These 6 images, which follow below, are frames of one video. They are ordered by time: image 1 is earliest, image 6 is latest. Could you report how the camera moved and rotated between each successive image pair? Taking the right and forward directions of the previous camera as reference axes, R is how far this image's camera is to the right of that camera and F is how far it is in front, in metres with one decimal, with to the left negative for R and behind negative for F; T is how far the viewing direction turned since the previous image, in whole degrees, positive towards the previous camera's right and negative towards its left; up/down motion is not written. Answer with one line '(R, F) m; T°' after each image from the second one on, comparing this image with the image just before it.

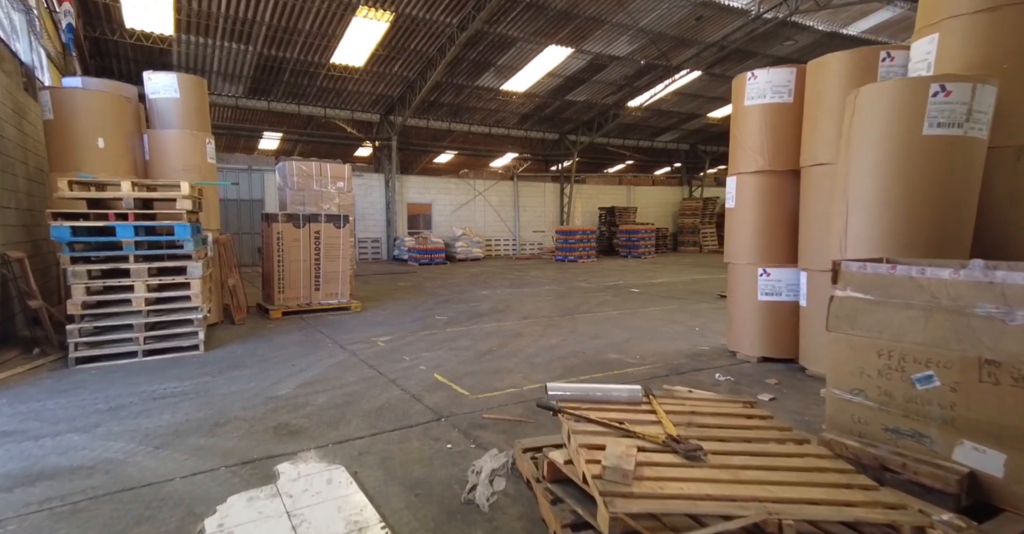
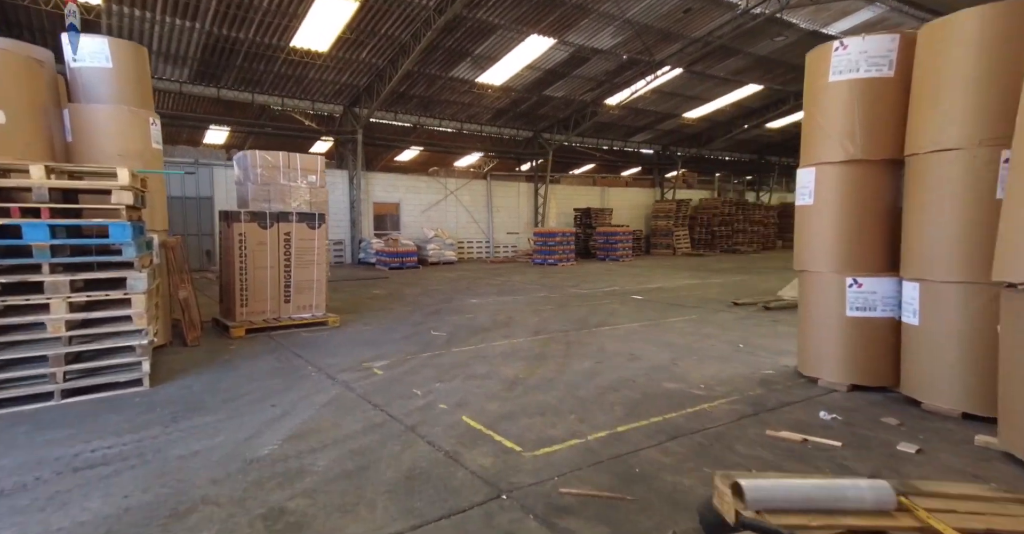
(-0.5, +0.8) m; +5°
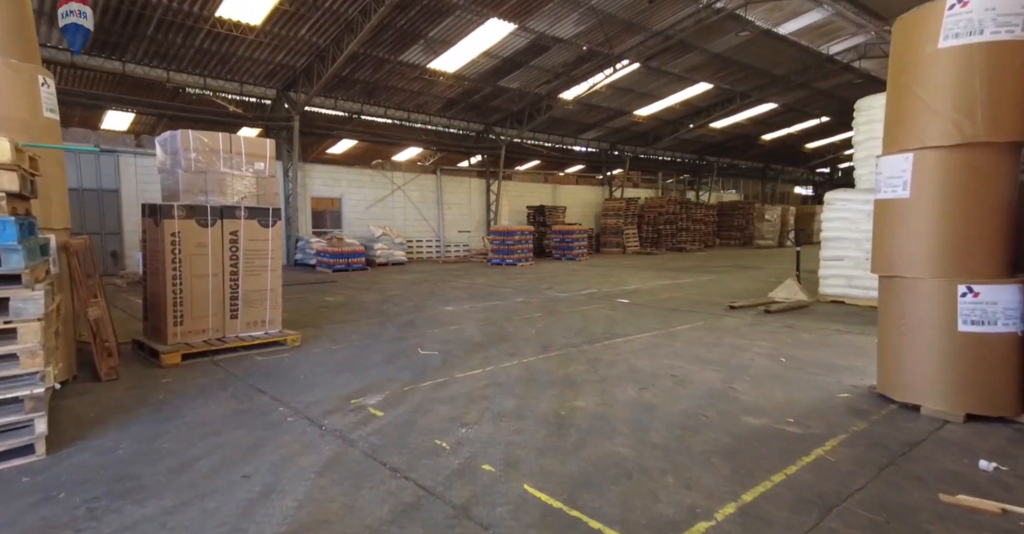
(-0.6, +0.8) m; +8°
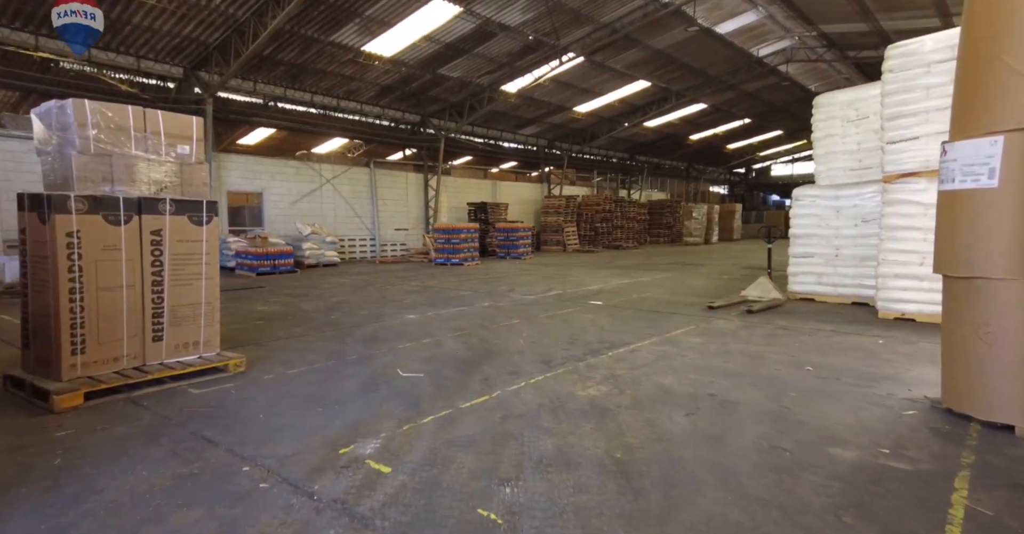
(-0.6, +0.7) m; +9°
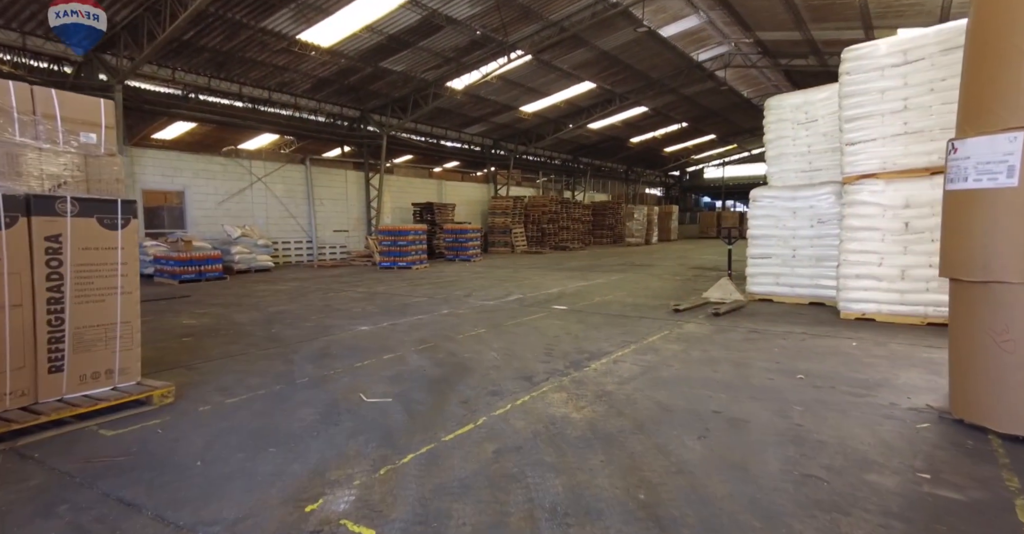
(-0.3, +0.4) m; +7°
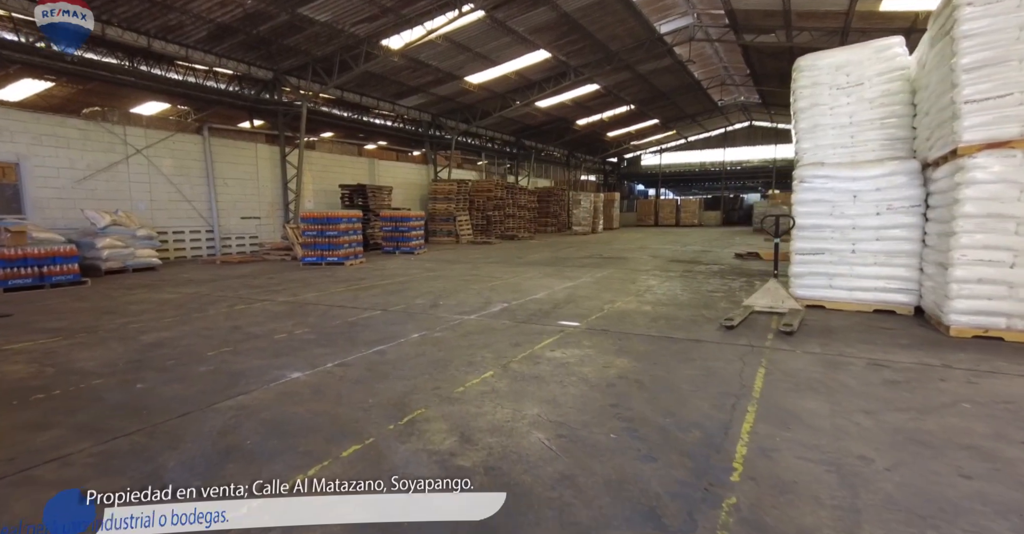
(-0.7, +2.0) m; +9°
